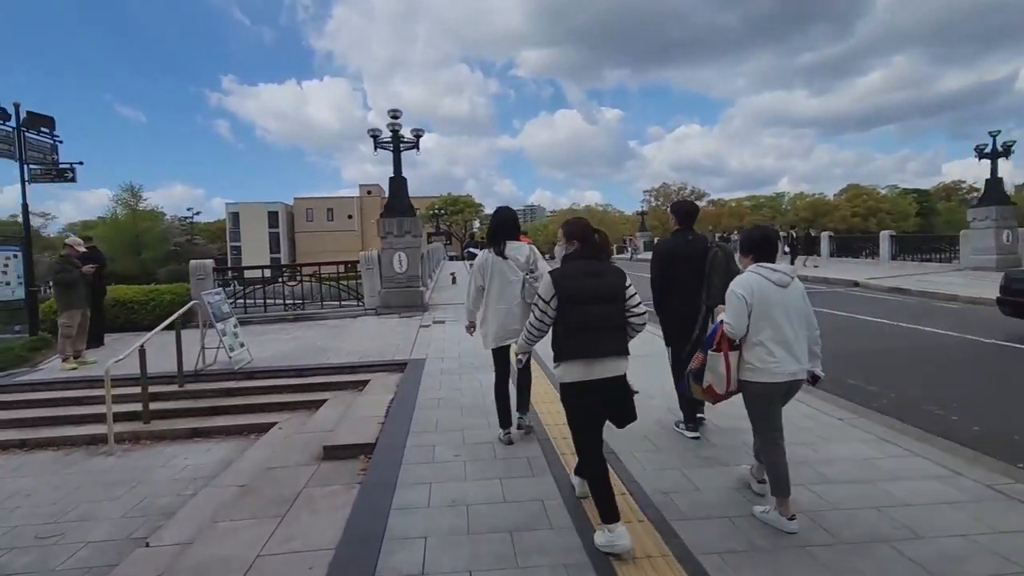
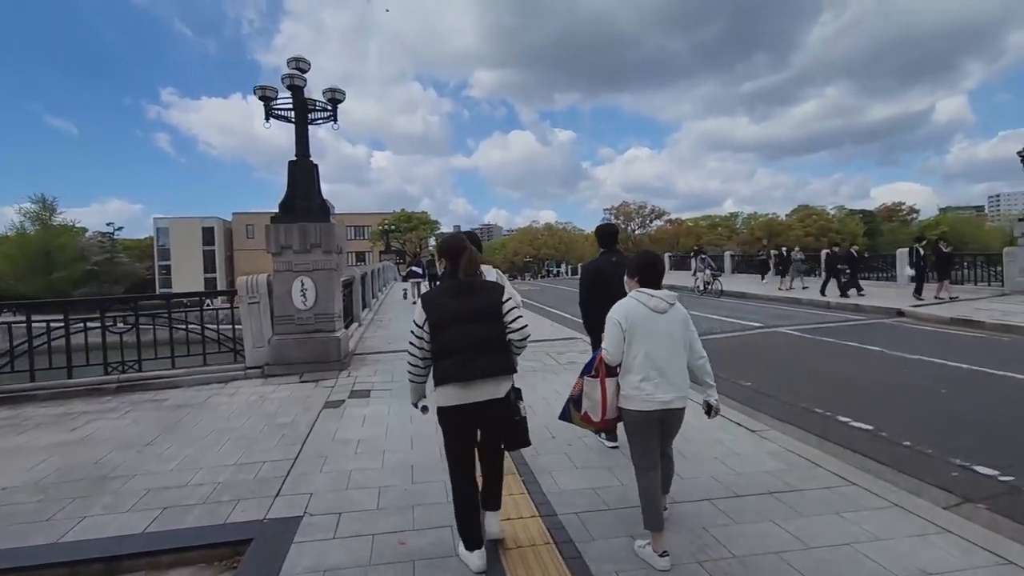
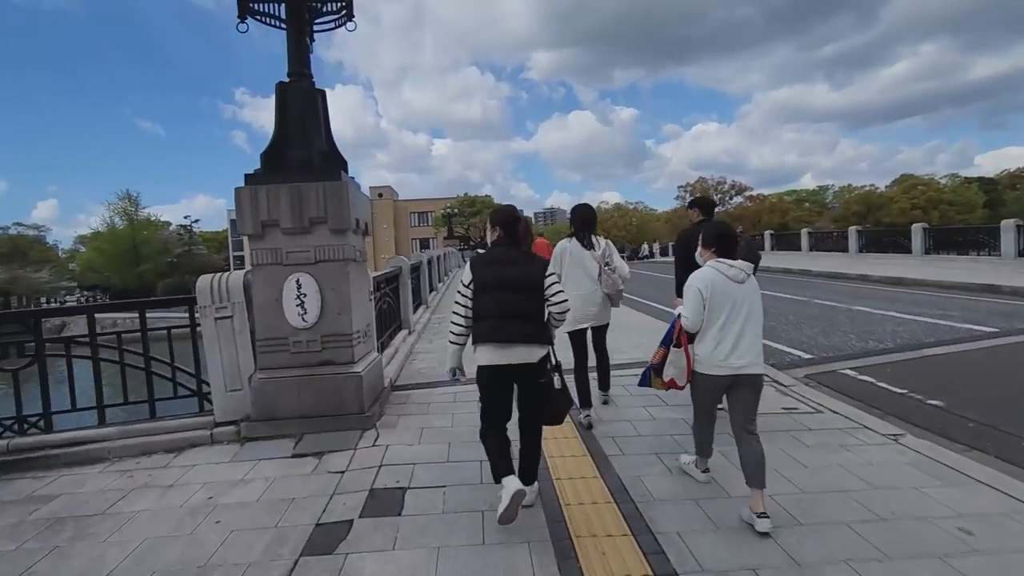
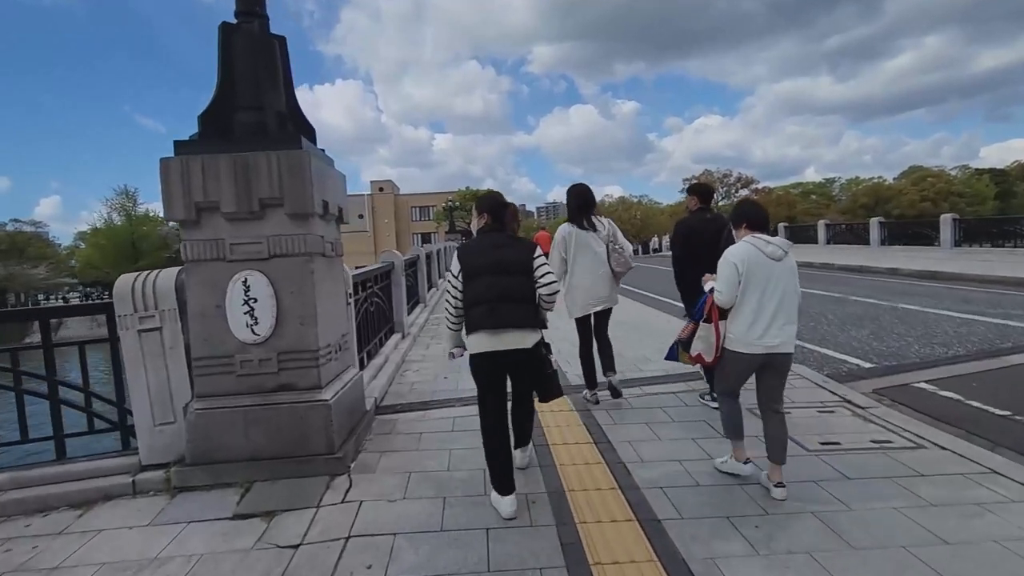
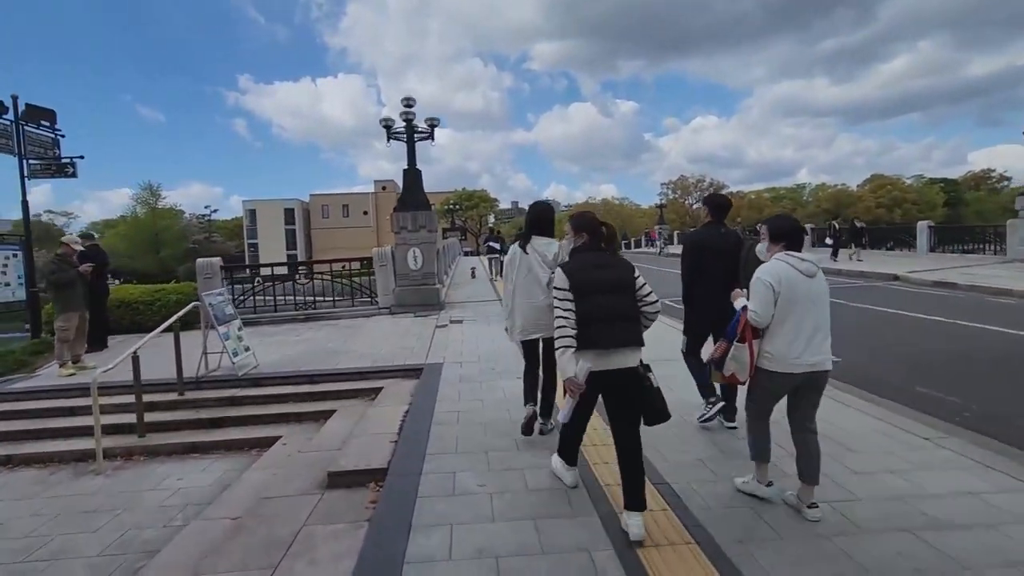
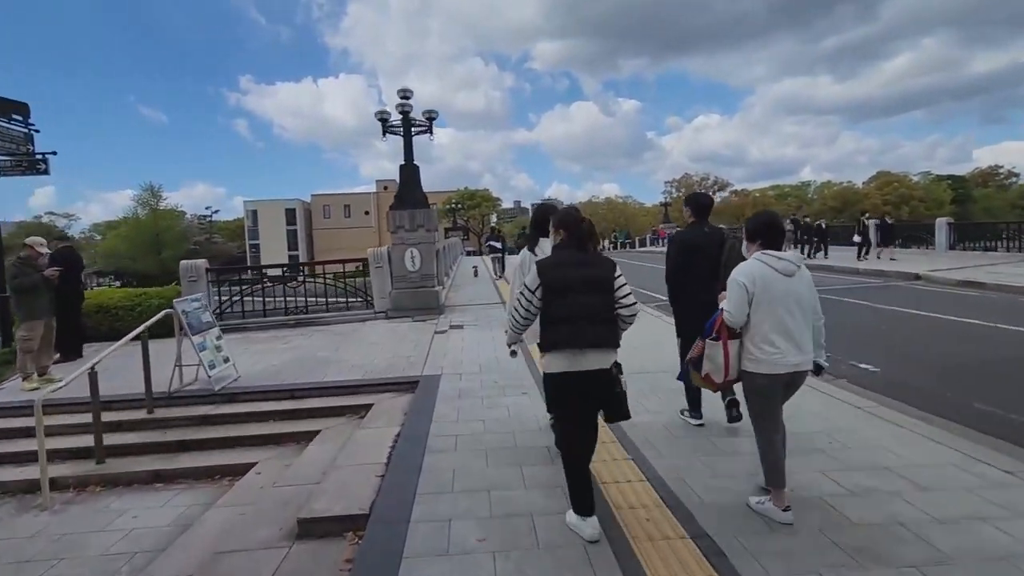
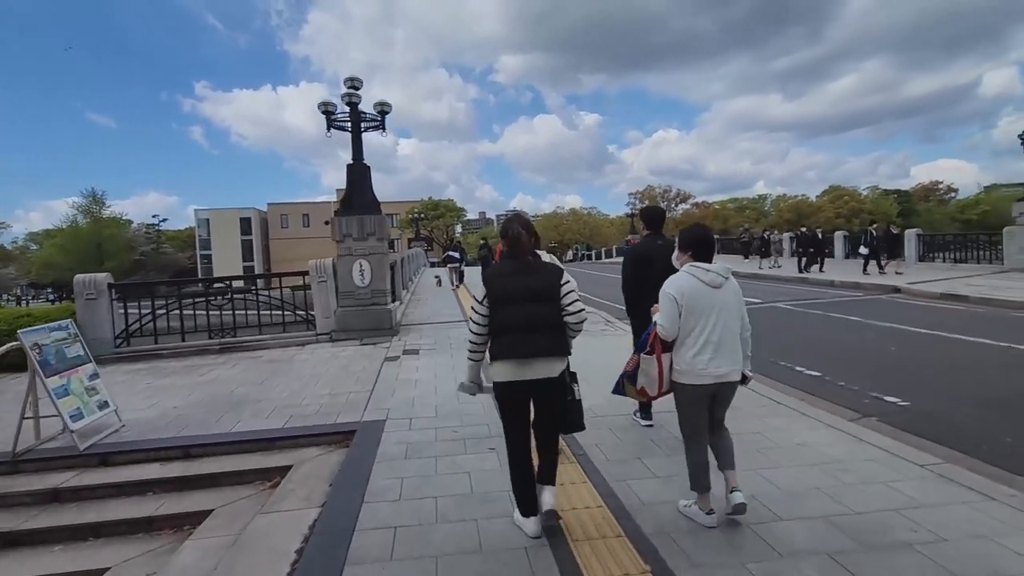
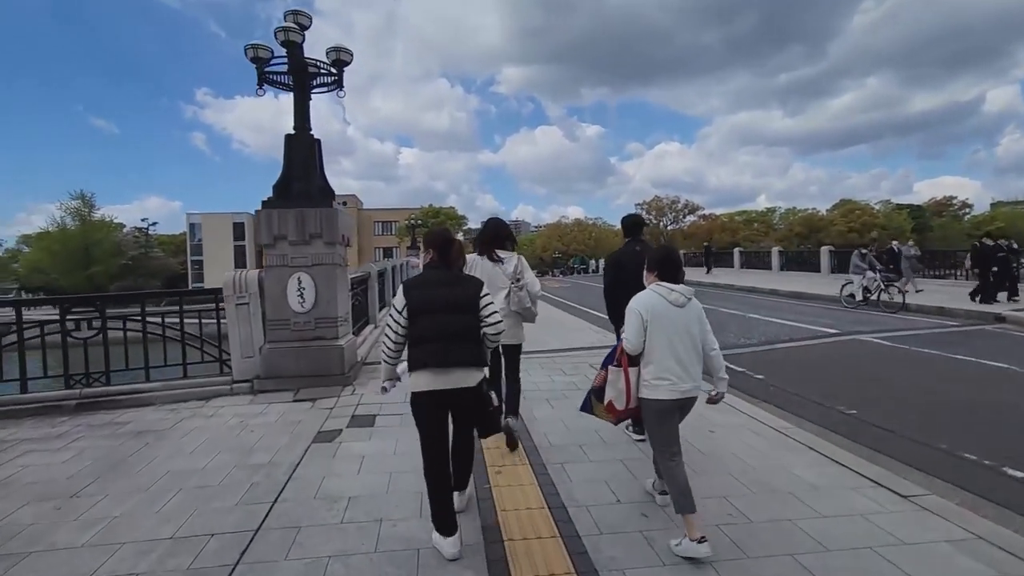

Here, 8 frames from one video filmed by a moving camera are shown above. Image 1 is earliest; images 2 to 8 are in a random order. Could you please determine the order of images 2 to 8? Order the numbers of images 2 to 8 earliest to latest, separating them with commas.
5, 6, 7, 2, 8, 3, 4
